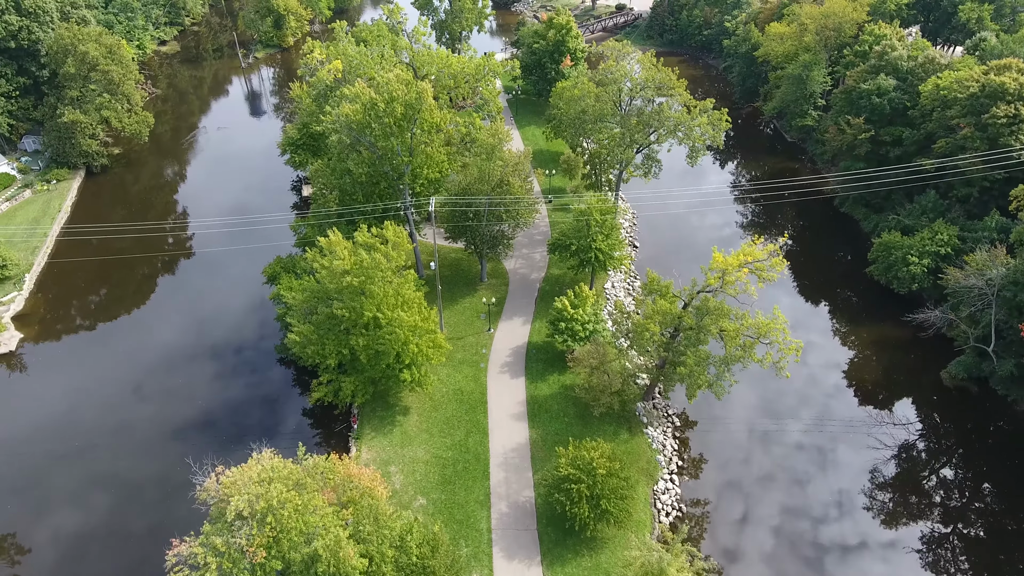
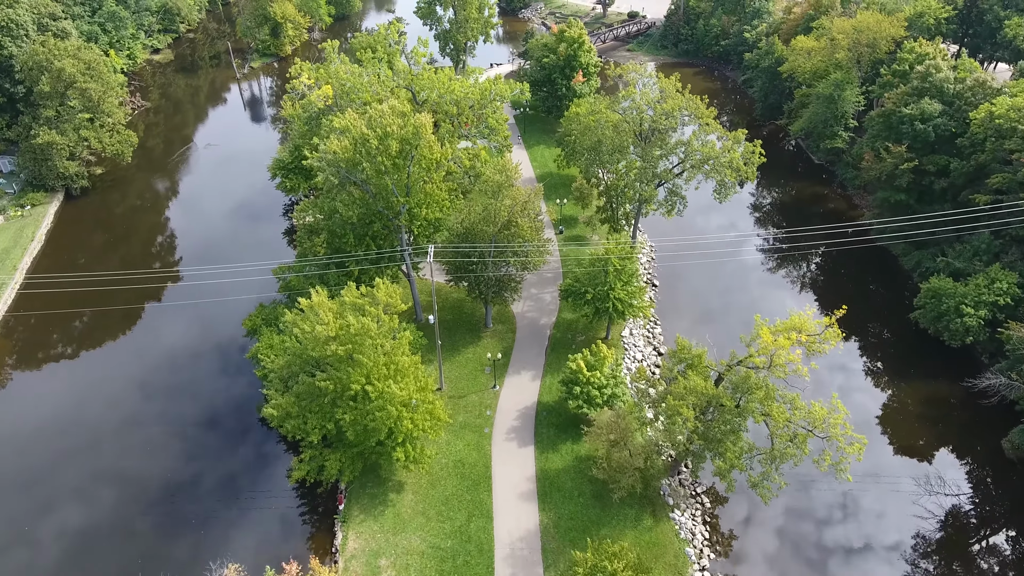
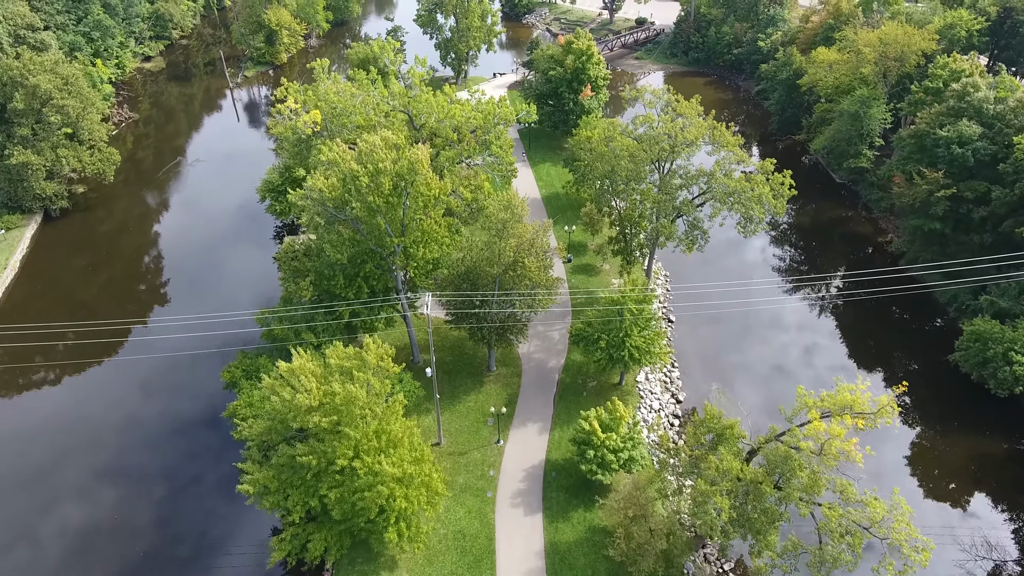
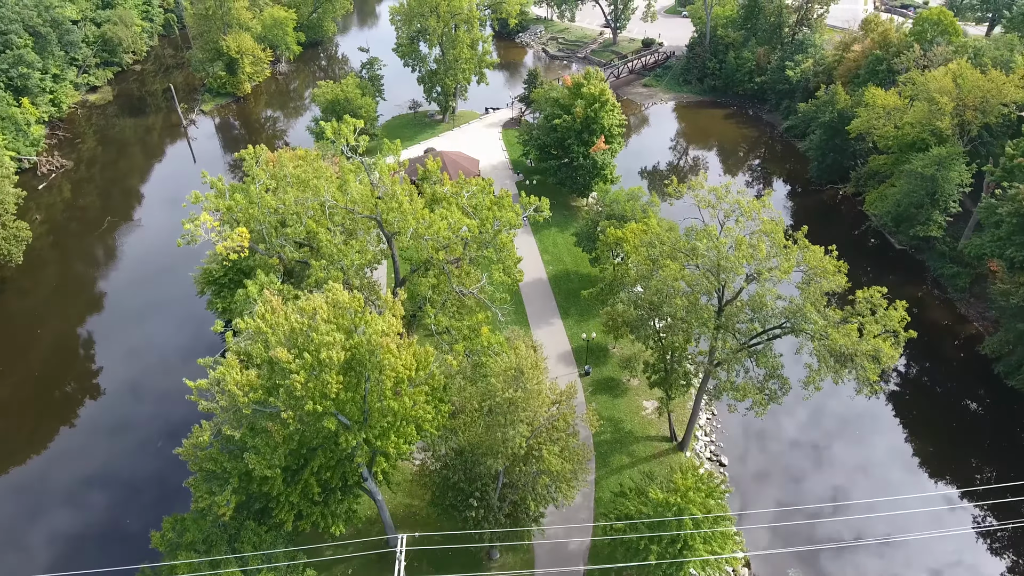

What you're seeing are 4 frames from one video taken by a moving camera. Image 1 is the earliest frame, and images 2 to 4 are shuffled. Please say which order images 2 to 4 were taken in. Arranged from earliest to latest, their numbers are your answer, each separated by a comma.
2, 3, 4
